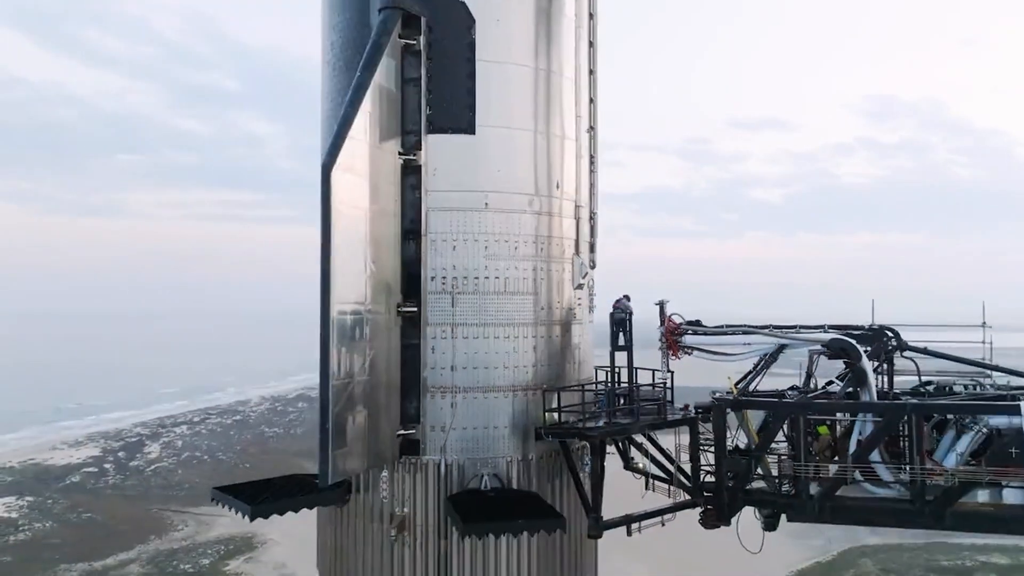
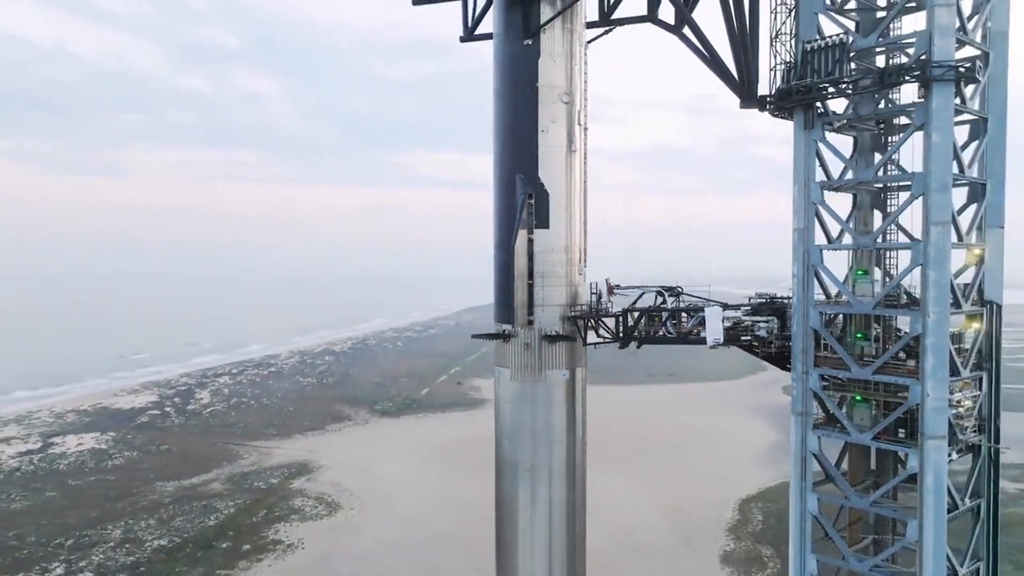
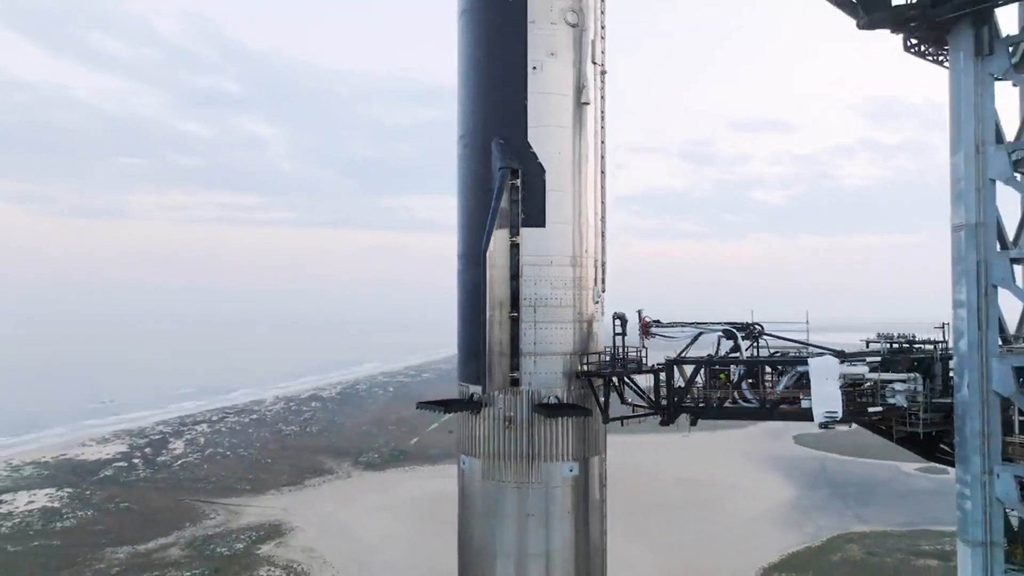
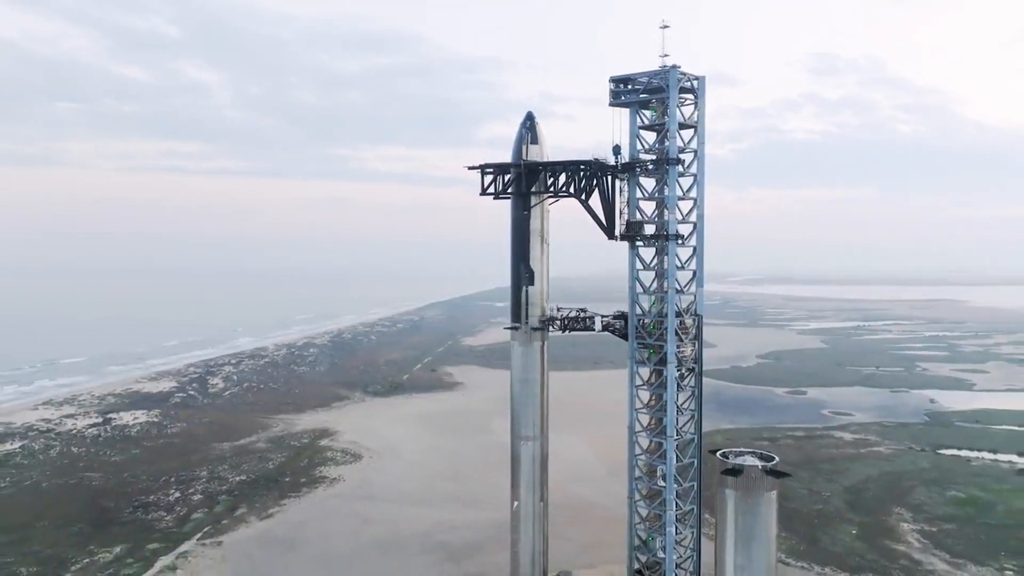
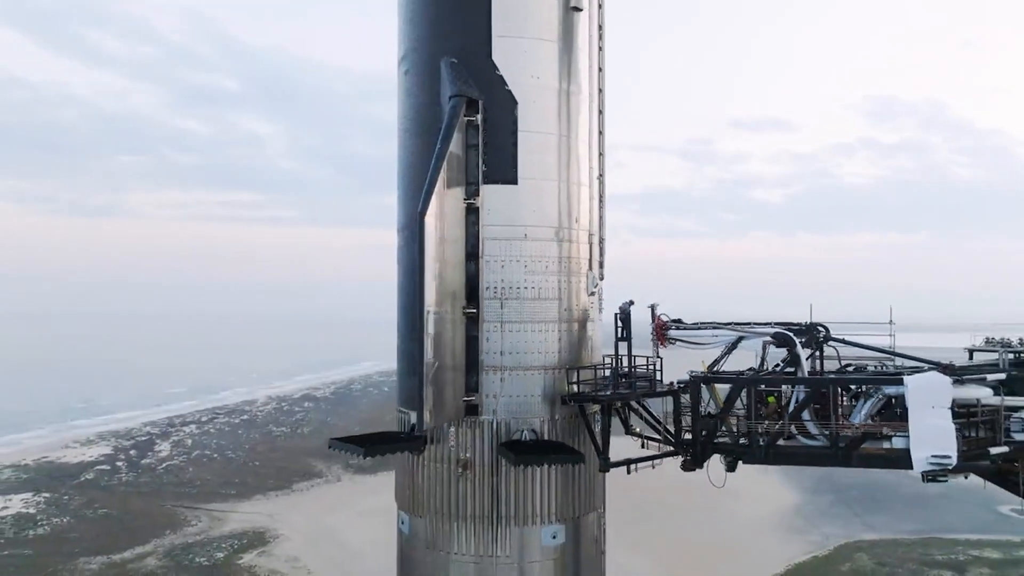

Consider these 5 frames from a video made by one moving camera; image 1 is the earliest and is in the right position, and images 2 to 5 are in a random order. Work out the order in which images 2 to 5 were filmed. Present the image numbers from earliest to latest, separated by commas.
5, 3, 2, 4
